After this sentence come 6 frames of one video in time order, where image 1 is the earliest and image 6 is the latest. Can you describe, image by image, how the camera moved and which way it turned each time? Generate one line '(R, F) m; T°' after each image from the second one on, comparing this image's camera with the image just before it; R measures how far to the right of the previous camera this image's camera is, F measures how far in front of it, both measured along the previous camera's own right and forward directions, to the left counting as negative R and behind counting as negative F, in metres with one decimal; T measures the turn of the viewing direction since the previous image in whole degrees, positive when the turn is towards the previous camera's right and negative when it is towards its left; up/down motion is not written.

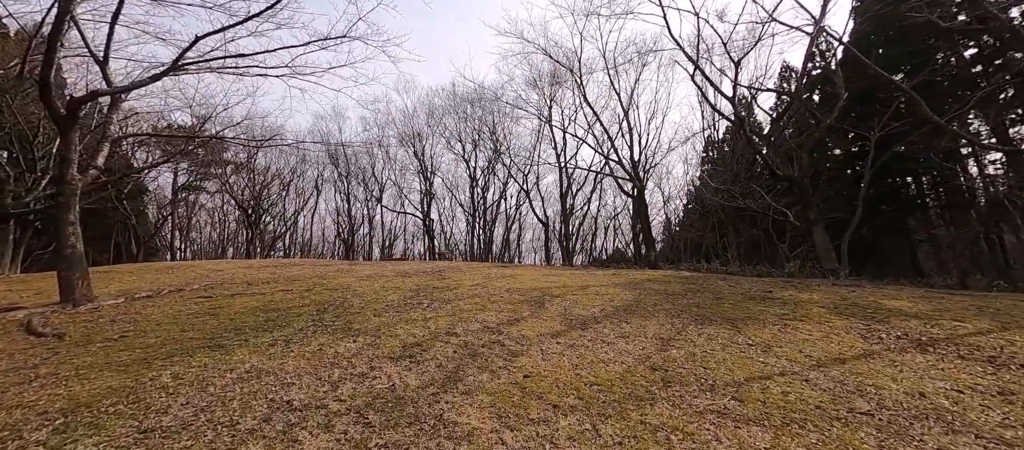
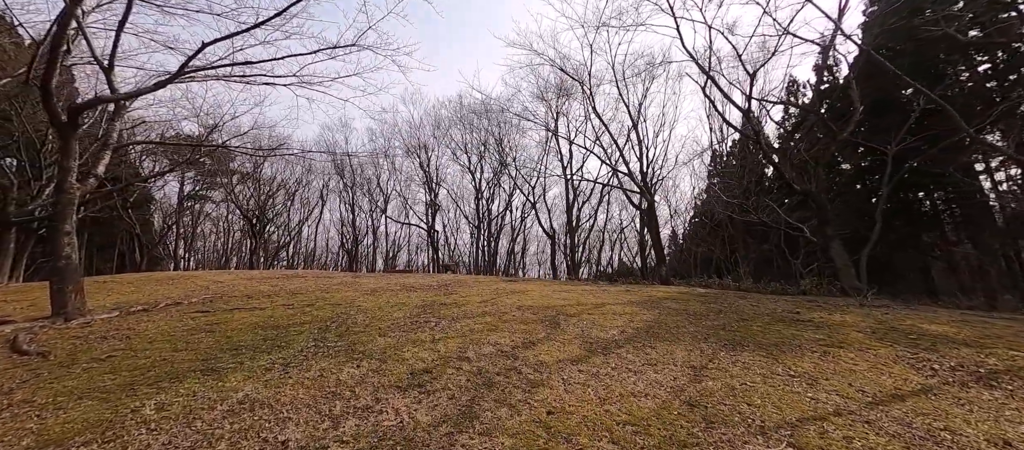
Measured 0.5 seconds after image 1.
(-0.1, +0.2) m; -1°
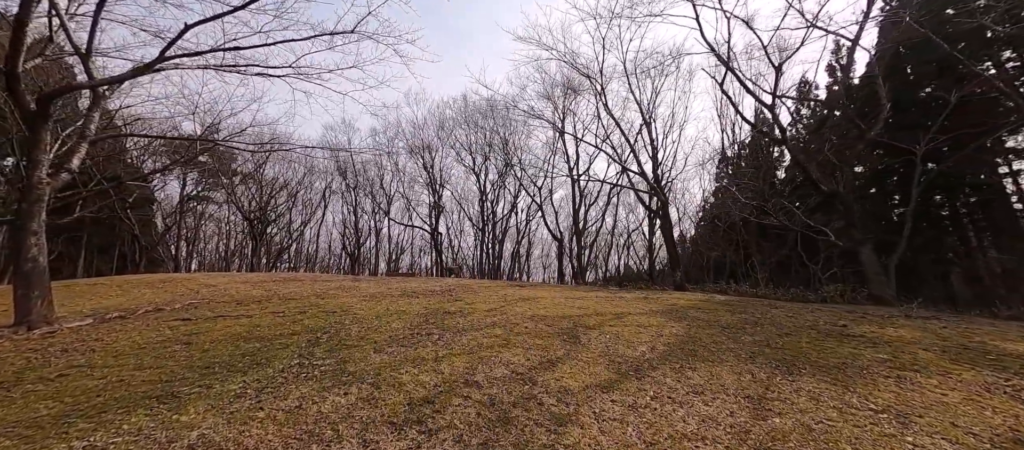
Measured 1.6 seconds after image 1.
(-0.1, +0.5) m; 0°
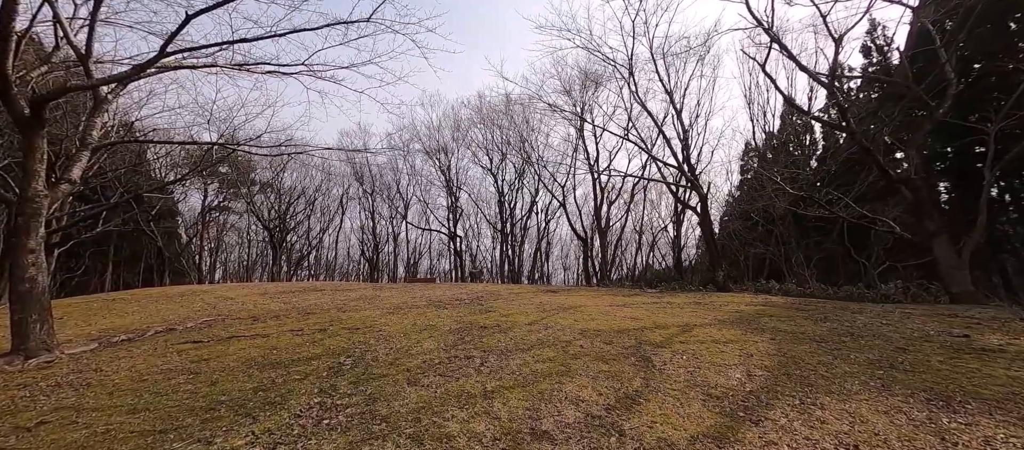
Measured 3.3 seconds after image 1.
(-0.3, +0.6) m; -2°
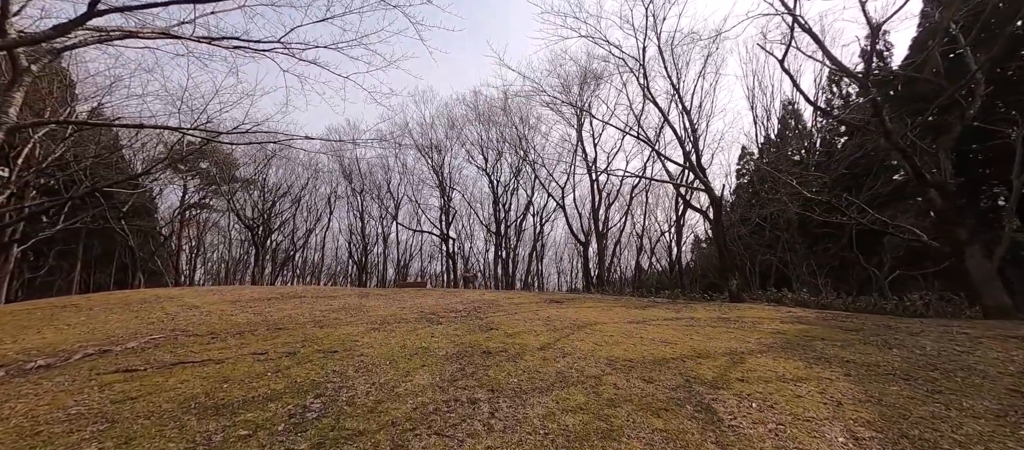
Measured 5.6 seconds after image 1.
(-0.2, +0.8) m; +1°
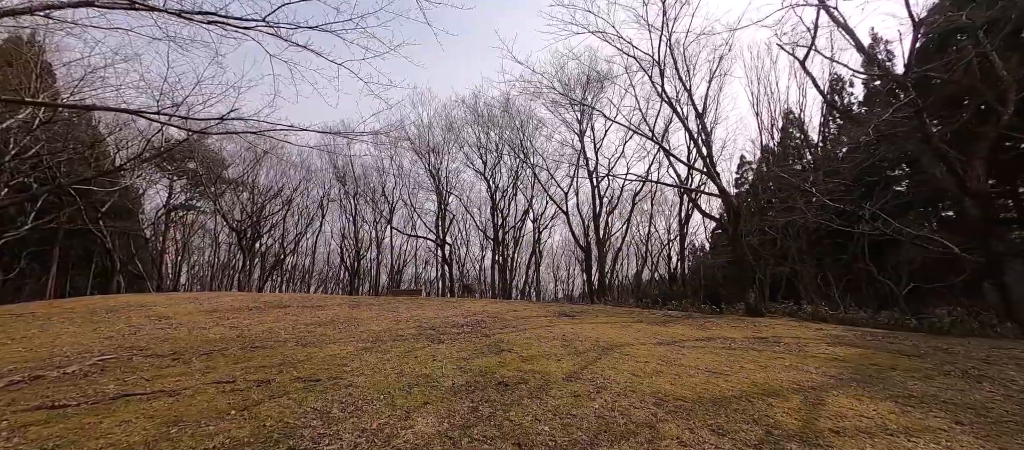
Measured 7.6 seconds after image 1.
(-0.2, +0.6) m; +1°
